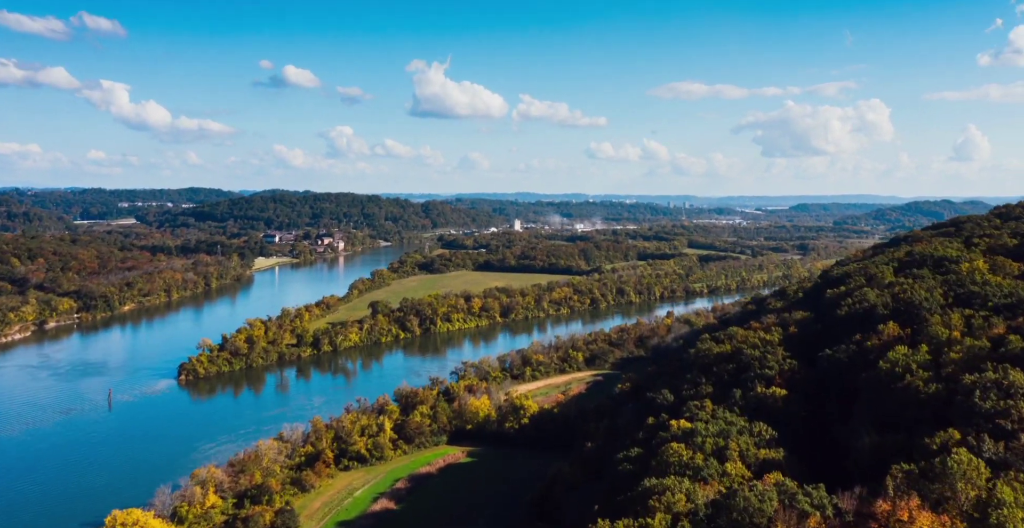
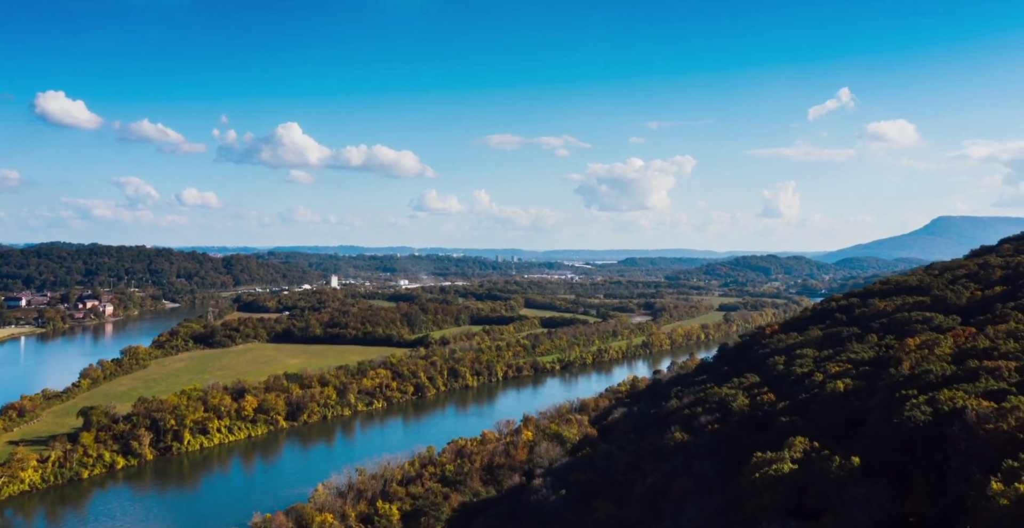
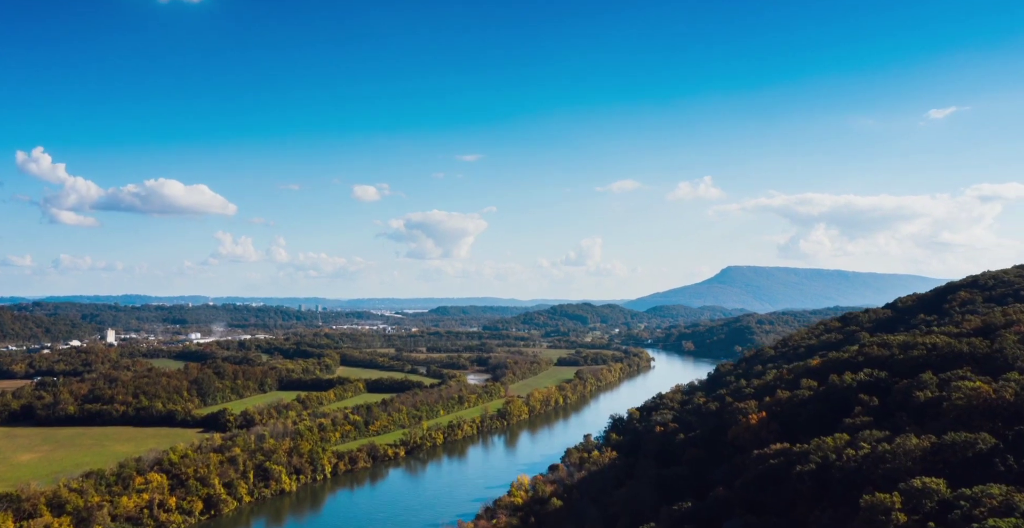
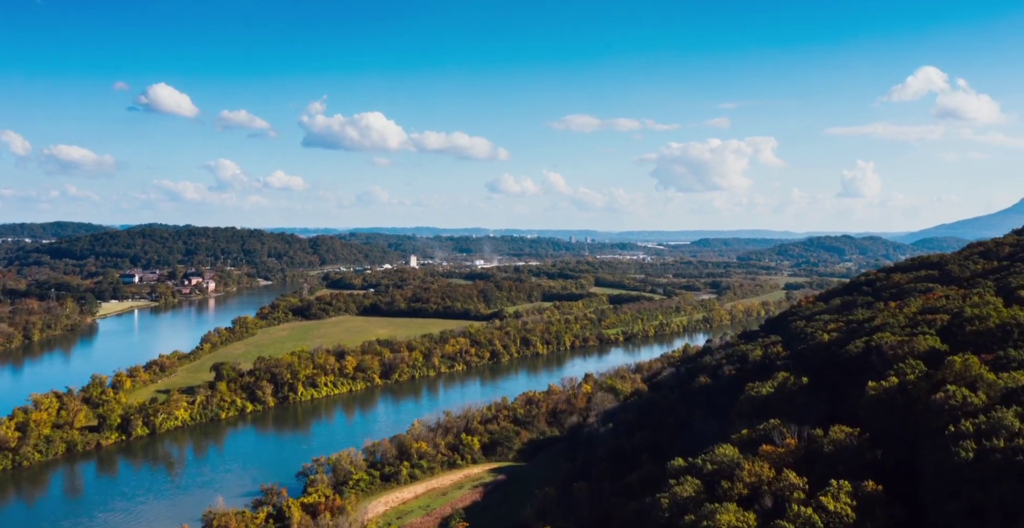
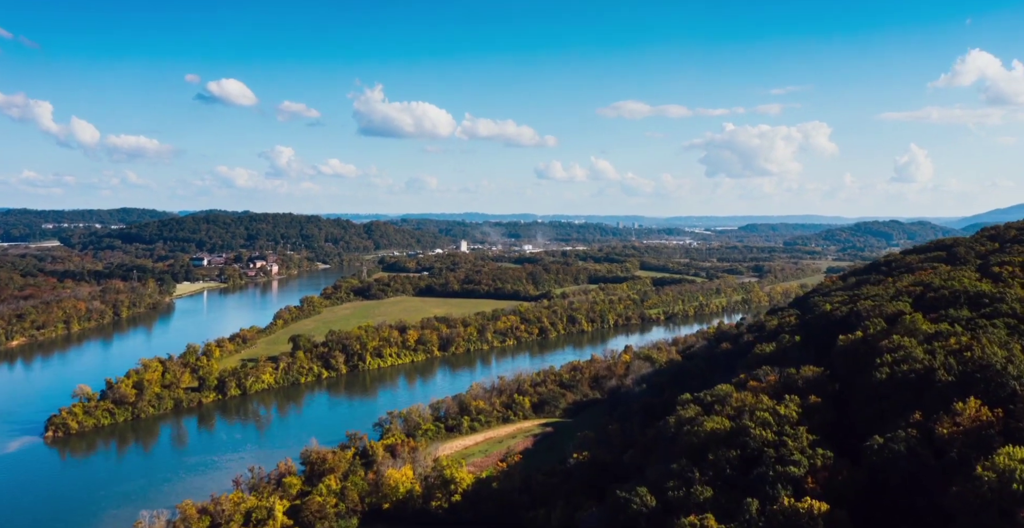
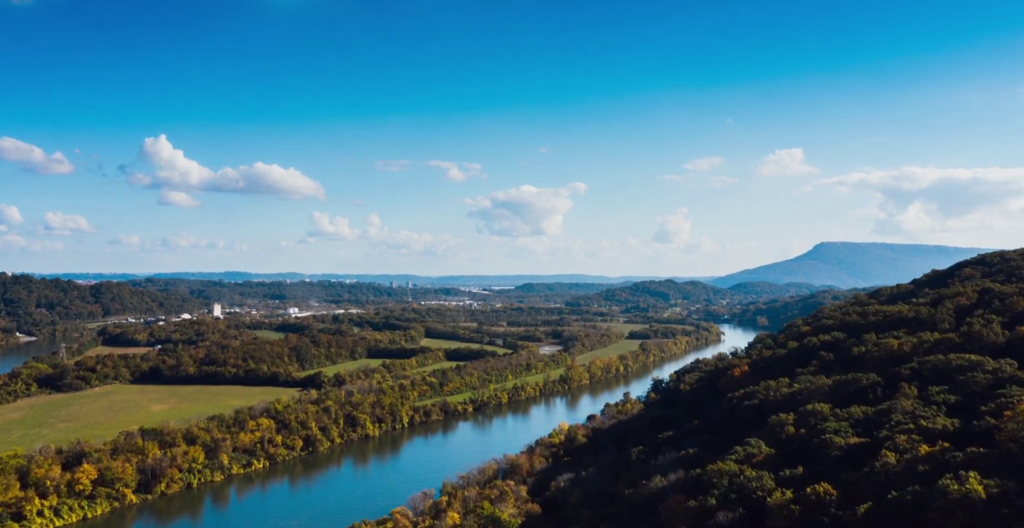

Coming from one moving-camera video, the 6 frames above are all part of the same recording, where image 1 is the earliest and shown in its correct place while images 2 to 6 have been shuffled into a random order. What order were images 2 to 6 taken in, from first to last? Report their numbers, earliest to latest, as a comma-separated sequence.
5, 4, 2, 6, 3
